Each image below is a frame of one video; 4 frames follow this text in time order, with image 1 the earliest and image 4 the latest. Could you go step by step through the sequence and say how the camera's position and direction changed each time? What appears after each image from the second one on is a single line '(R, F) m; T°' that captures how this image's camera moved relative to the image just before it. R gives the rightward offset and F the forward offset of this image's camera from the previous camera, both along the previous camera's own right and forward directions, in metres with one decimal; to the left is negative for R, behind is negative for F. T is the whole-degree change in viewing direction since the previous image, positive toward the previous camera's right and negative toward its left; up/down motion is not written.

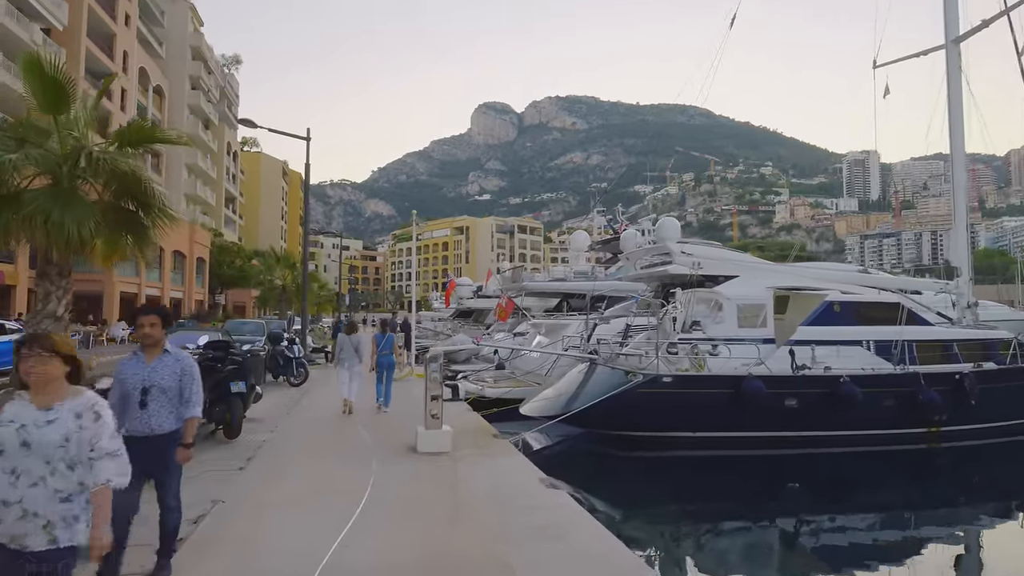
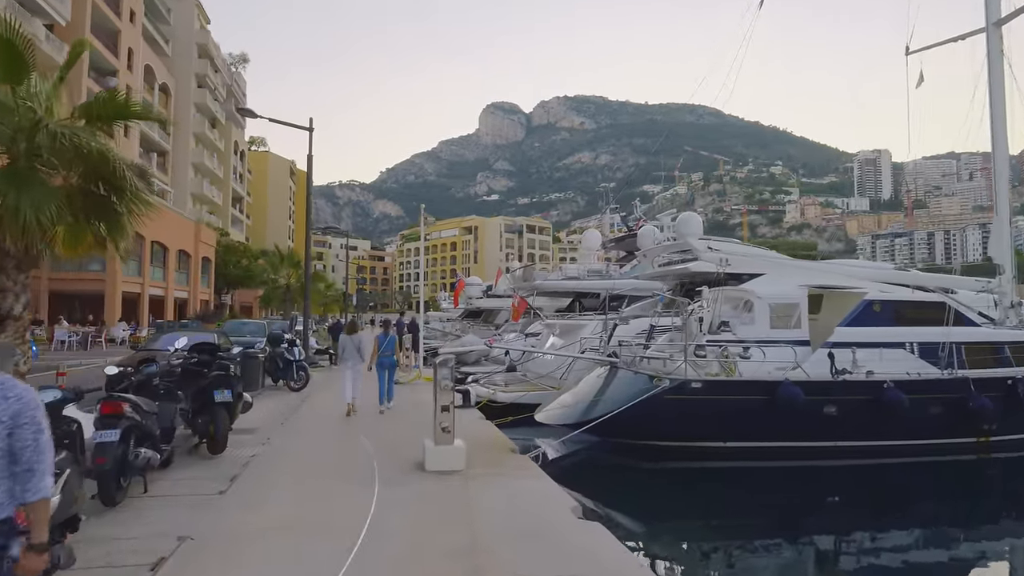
(-0.1, +1.0) m; -1°
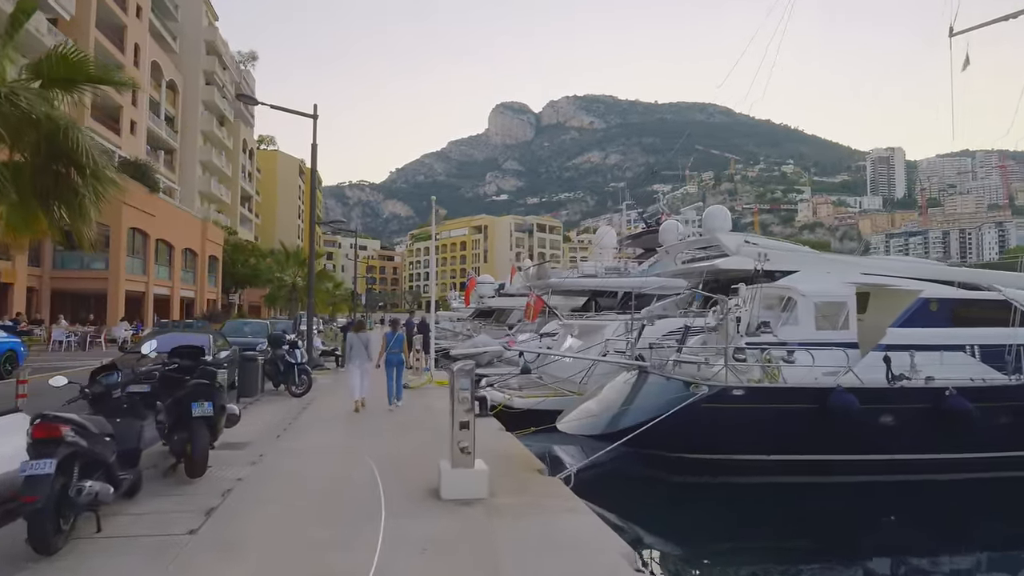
(-0.2, +1.2) m; -1°
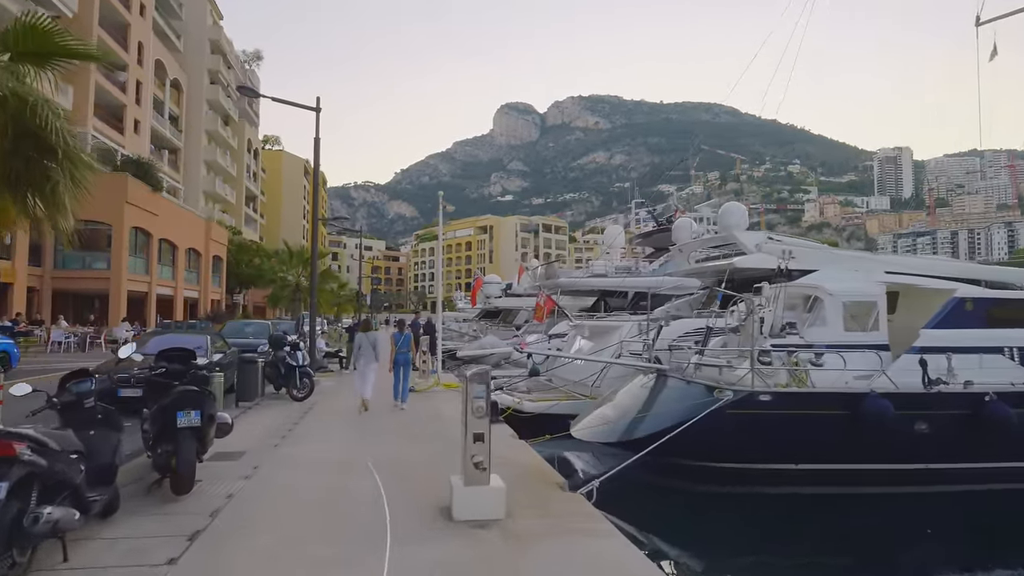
(-0.1, +0.6) m; 0°
